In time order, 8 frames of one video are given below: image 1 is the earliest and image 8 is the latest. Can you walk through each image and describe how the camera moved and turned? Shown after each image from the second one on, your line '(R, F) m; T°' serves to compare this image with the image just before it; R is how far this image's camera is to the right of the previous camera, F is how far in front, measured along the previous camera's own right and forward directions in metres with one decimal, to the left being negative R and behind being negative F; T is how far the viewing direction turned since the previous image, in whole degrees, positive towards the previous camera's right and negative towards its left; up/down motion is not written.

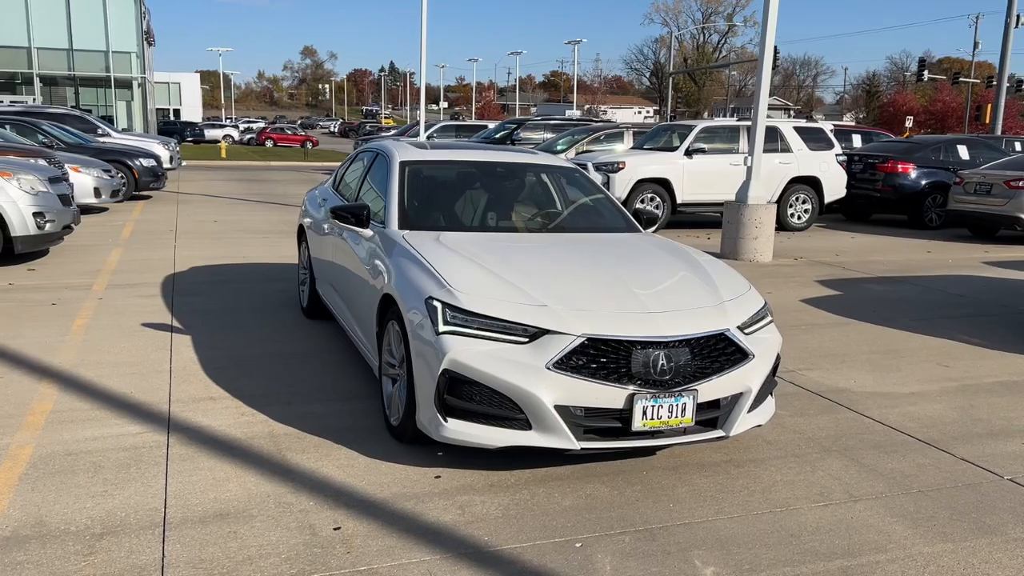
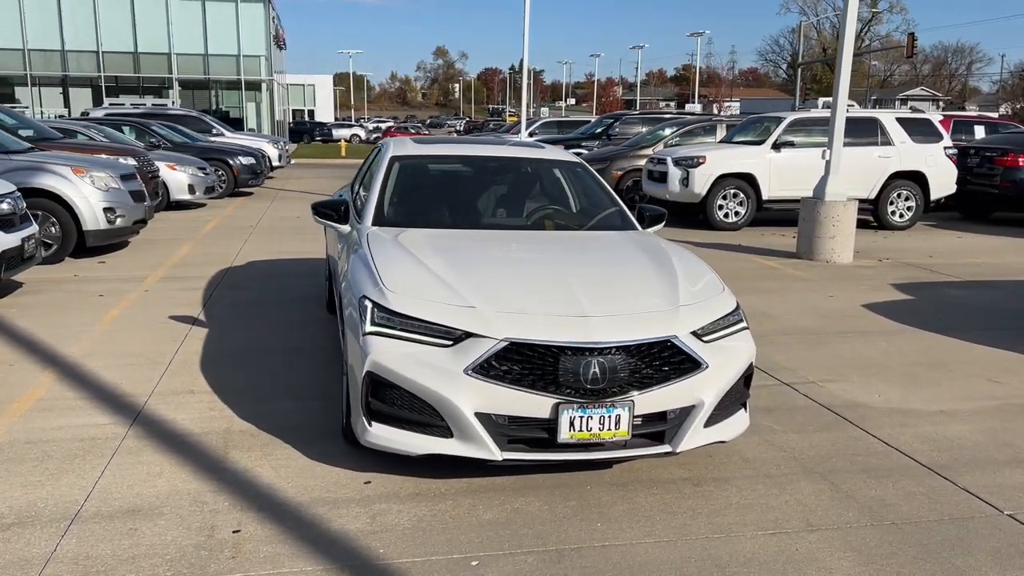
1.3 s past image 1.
(+0.8, +0.3) m; -8°
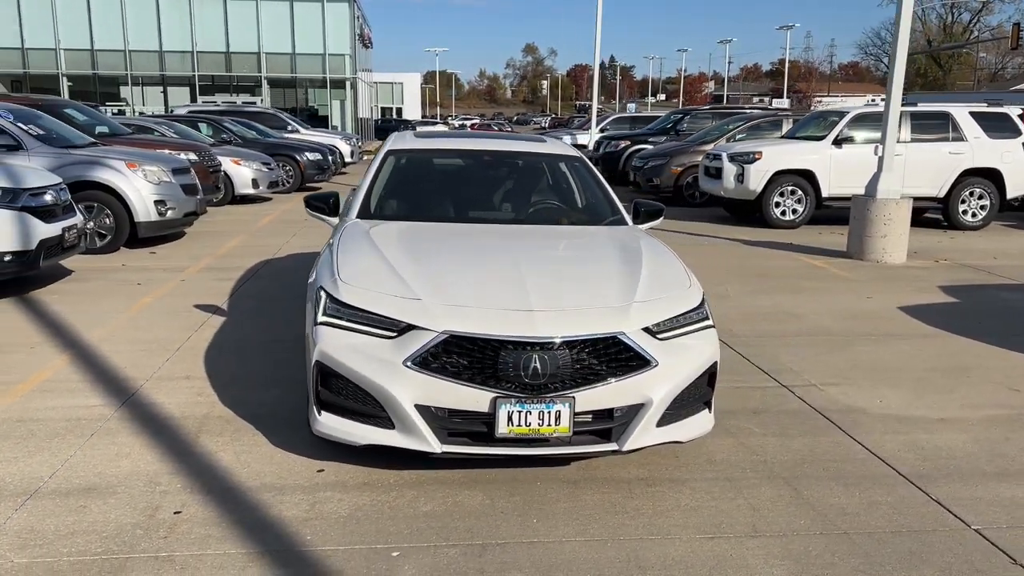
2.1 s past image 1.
(+0.6, 0.0) m; -6°
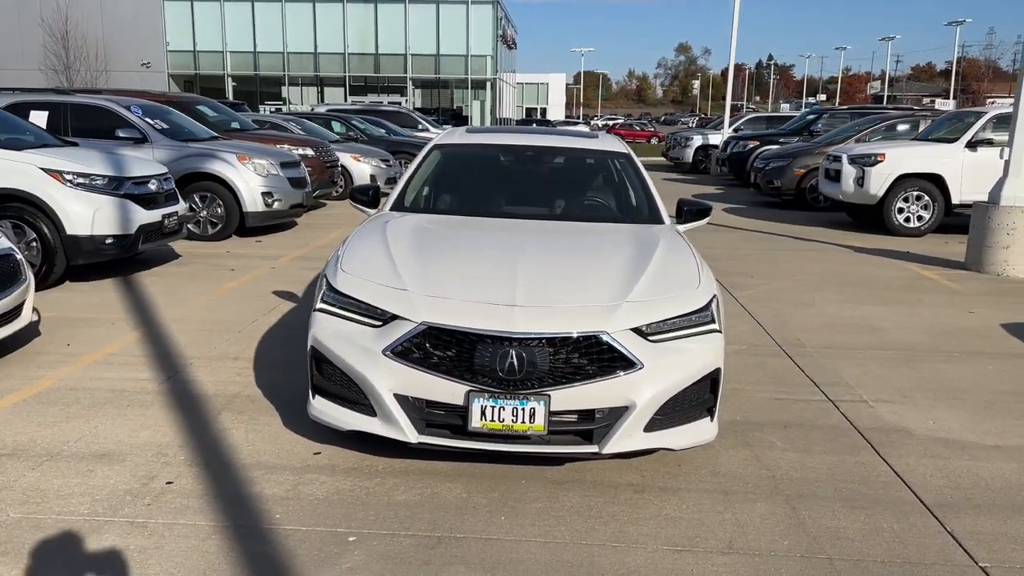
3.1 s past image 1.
(+0.7, +0.1) m; -9°
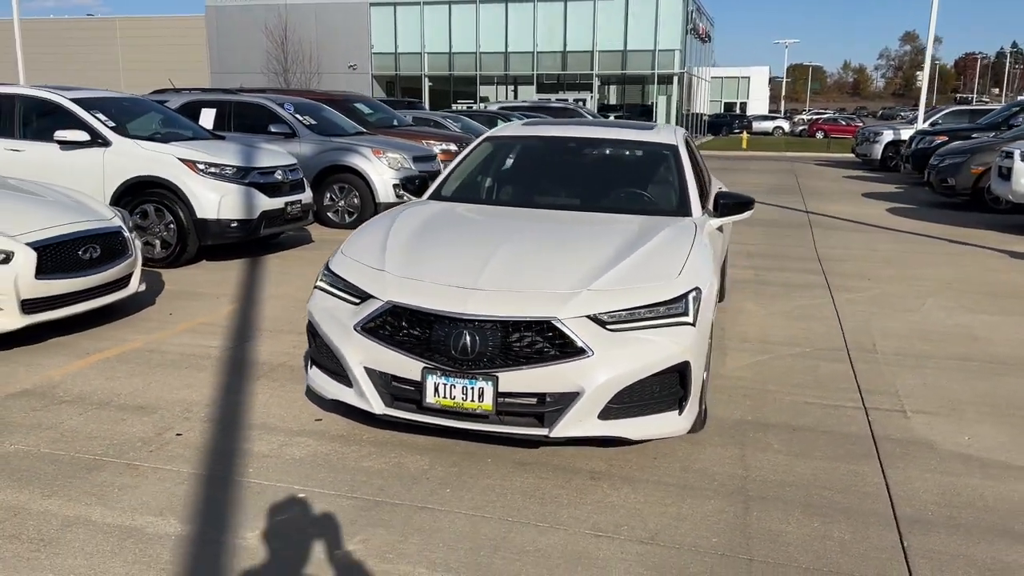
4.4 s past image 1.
(+1.0, 0.0) m; -13°
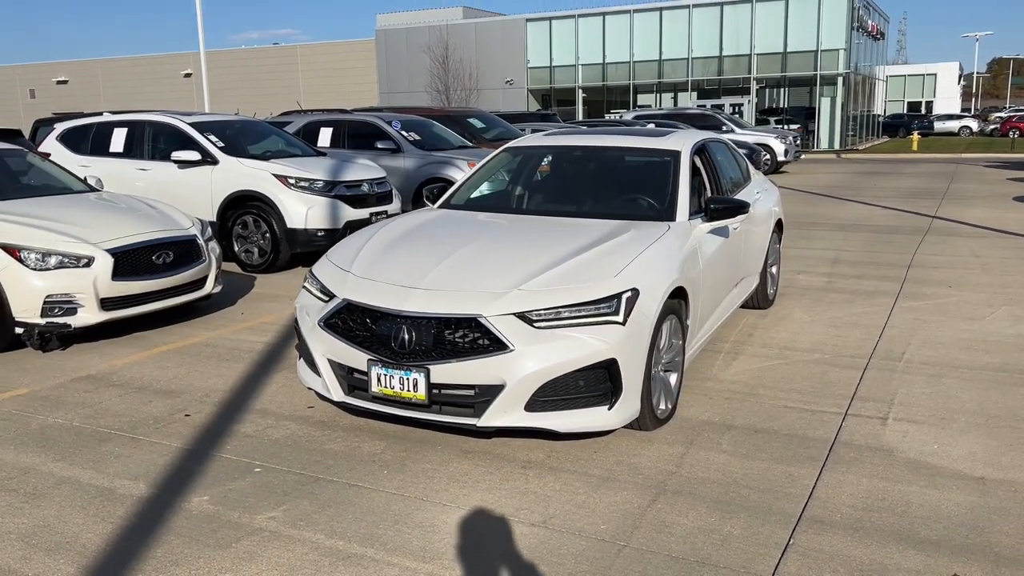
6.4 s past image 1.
(+1.1, -0.2) m; -11°
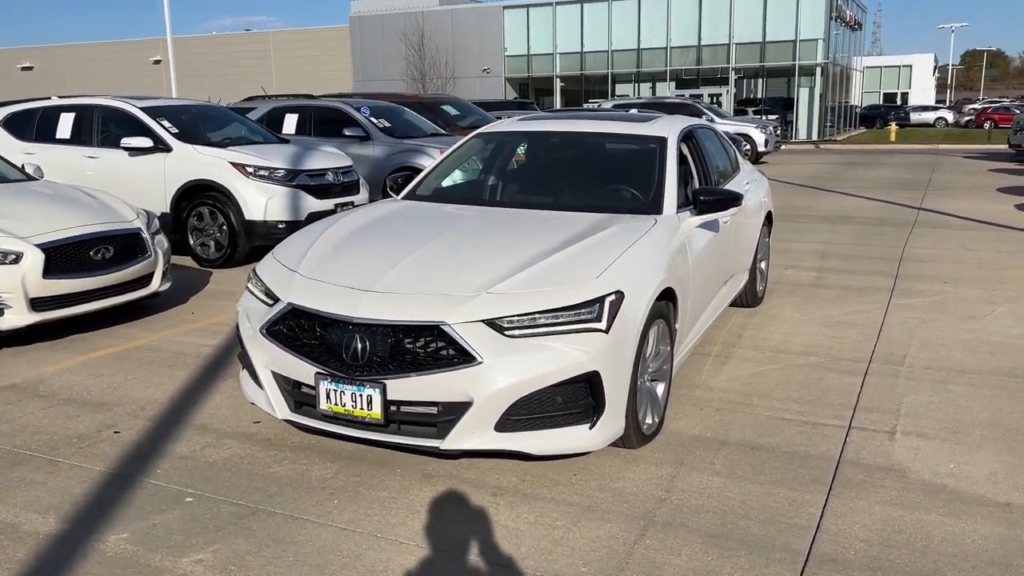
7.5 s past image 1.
(0.0, +0.5) m; +1°
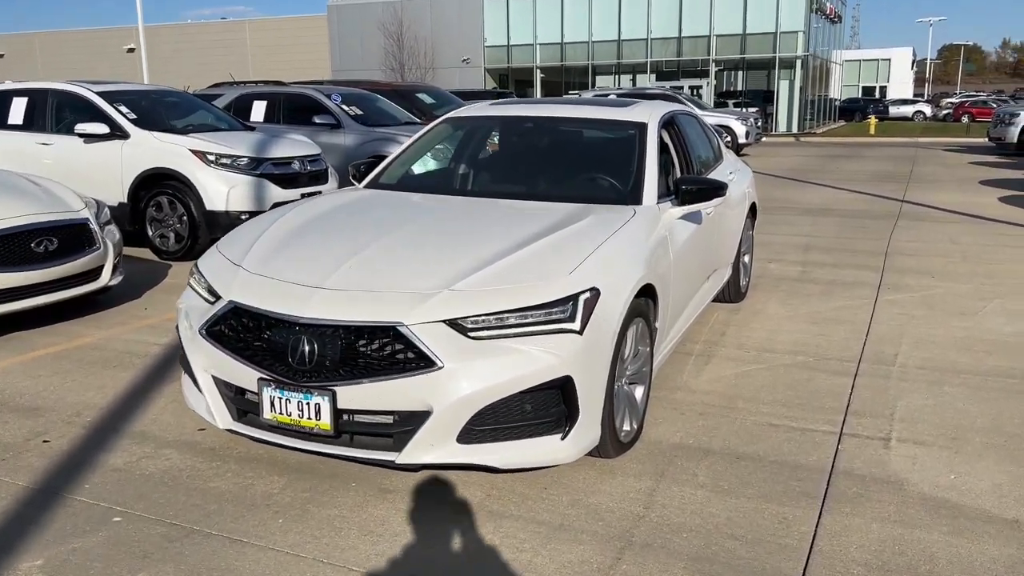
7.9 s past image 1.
(+0.1, +0.3) m; +1°
